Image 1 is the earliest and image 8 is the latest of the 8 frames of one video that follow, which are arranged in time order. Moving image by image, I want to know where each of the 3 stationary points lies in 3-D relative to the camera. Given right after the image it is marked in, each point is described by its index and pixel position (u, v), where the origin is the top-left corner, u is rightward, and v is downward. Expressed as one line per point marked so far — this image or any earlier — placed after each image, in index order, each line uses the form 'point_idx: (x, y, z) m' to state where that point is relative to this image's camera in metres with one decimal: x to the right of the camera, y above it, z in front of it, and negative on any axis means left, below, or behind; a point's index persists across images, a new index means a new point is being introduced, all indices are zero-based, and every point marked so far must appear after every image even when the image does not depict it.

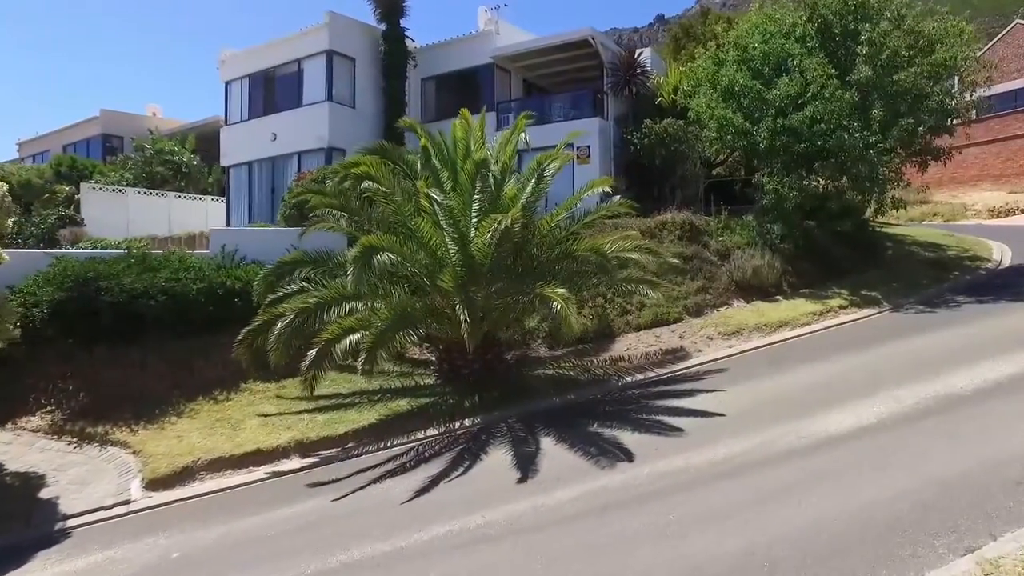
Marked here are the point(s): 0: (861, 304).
0: (+10.1, -0.5, +15.3) m
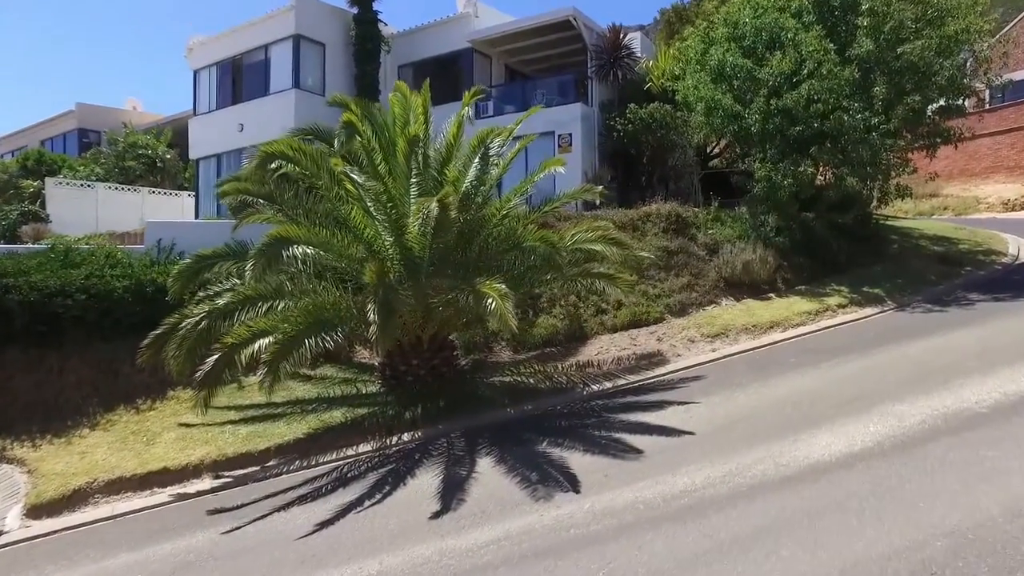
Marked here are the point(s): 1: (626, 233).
0: (+9.2, -0.4, +13.9) m
1: (+3.4, +1.6, +15.9) m
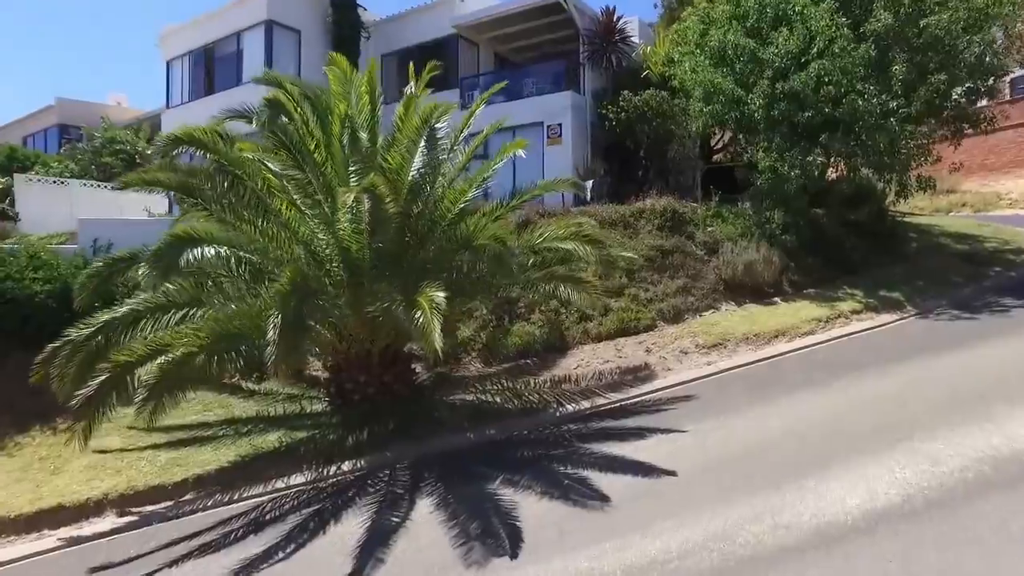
0: (+8.5, -0.5, +12.3) m
1: (+2.9, +1.5, +14.4) m
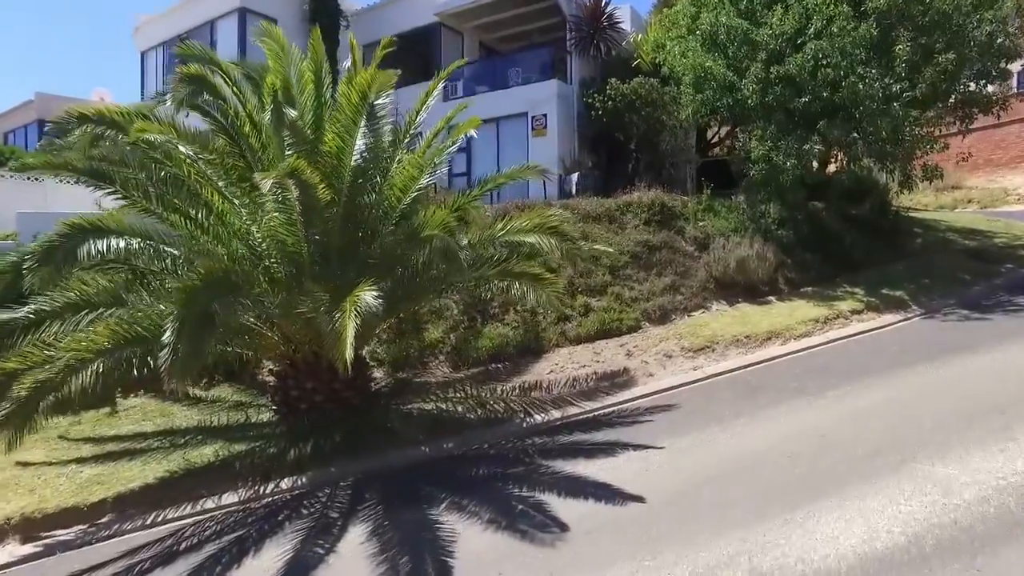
0: (+7.9, -0.4, +11.4) m
1: (+2.3, +1.5, +13.5) m
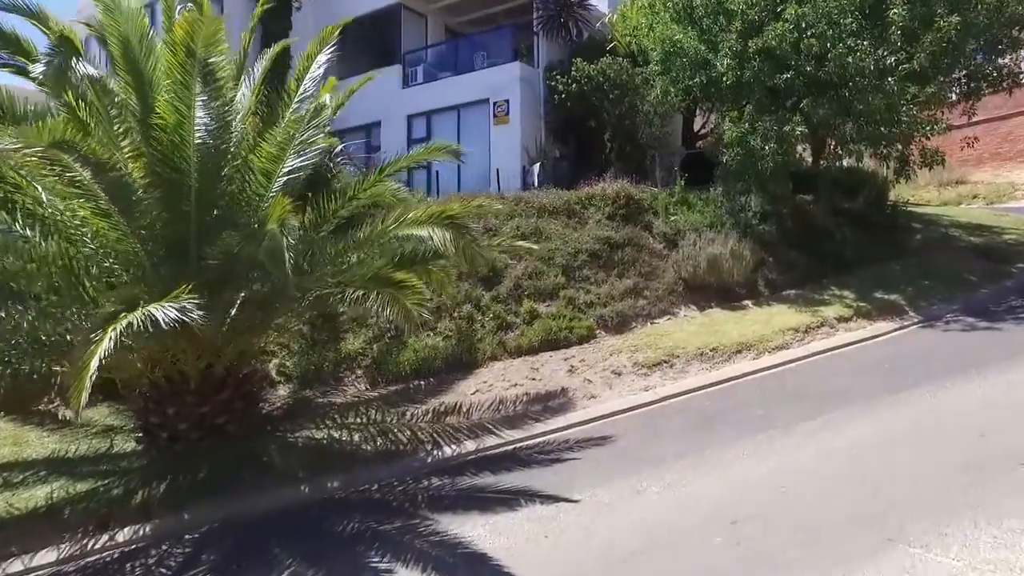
0: (+6.7, -0.5, +9.8) m
1: (+1.0, +1.5, +12.0) m
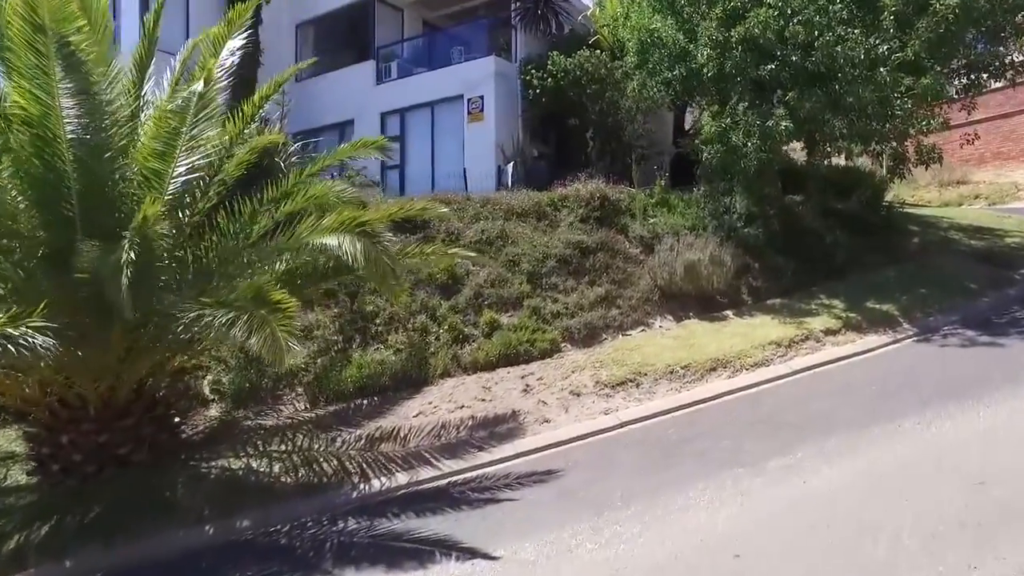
0: (+6.0, -0.6, +8.9) m
1: (+0.3, +1.3, +11.1) m
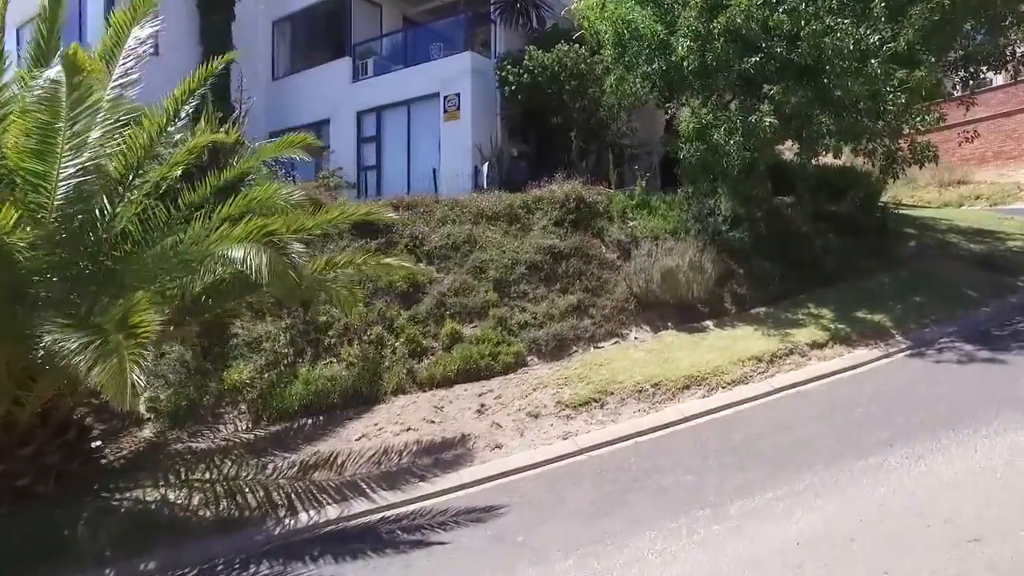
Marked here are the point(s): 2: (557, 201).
0: (+5.3, -0.8, +8.3) m
1: (-0.3, +1.2, +10.5) m
2: (+0.9, +1.8, +11.0) m
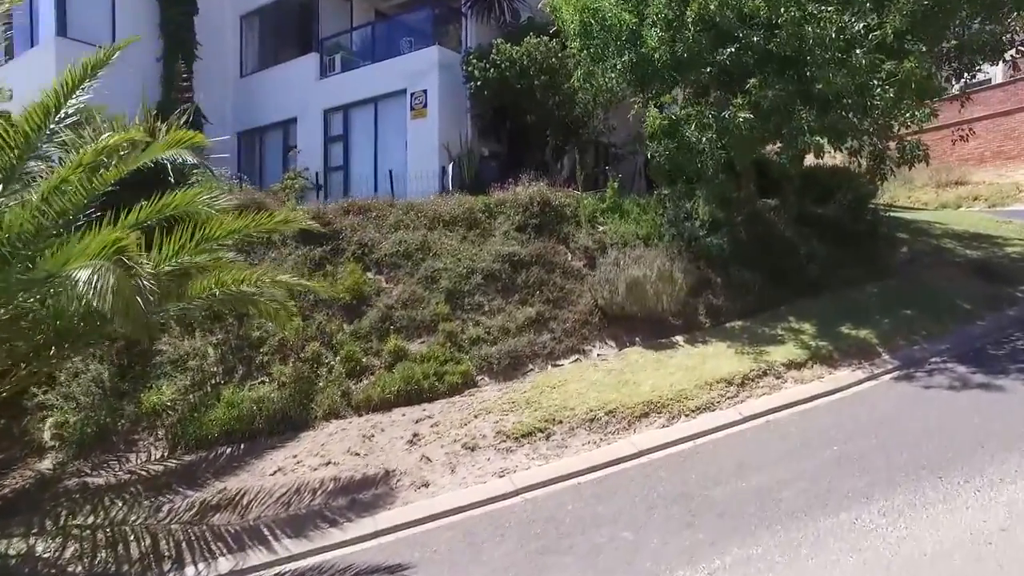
0: (+4.6, -1.0, +7.5) m
1: (-1.0, +1.0, +9.7) m
2: (+0.2, +1.6, +10.2) m
